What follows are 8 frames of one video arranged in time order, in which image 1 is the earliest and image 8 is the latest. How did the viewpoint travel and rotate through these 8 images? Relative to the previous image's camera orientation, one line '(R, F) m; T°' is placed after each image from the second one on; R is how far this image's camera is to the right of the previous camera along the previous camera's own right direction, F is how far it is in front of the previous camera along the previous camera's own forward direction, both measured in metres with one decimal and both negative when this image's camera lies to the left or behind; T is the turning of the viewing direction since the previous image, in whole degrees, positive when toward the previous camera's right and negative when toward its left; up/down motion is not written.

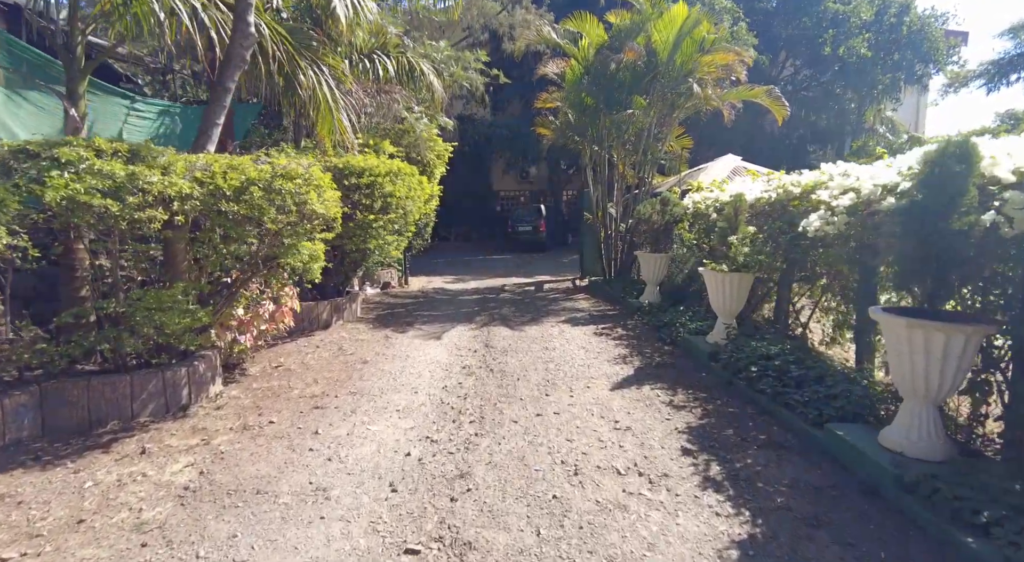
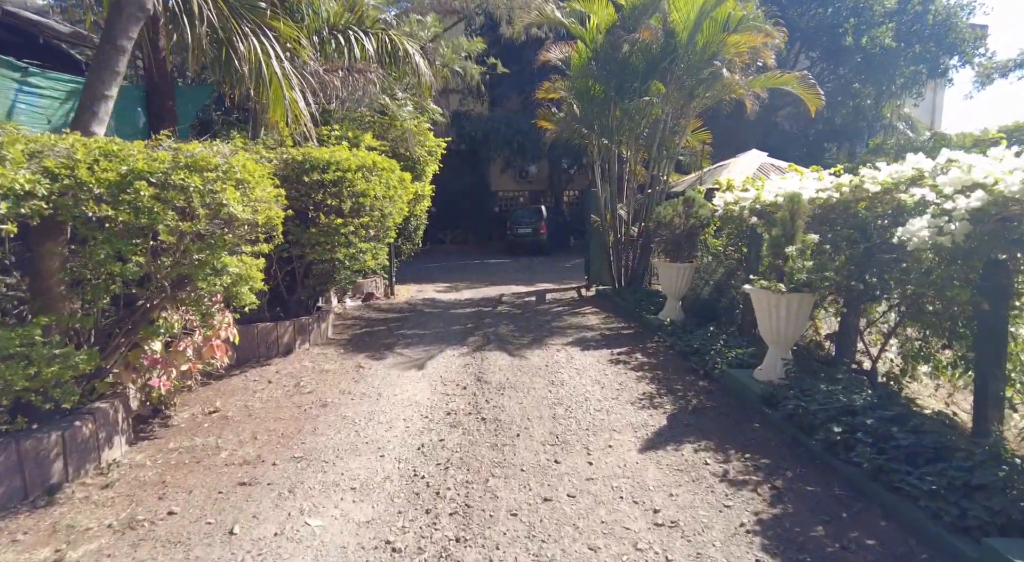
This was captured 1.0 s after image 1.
(0.0, +1.4) m; 0°
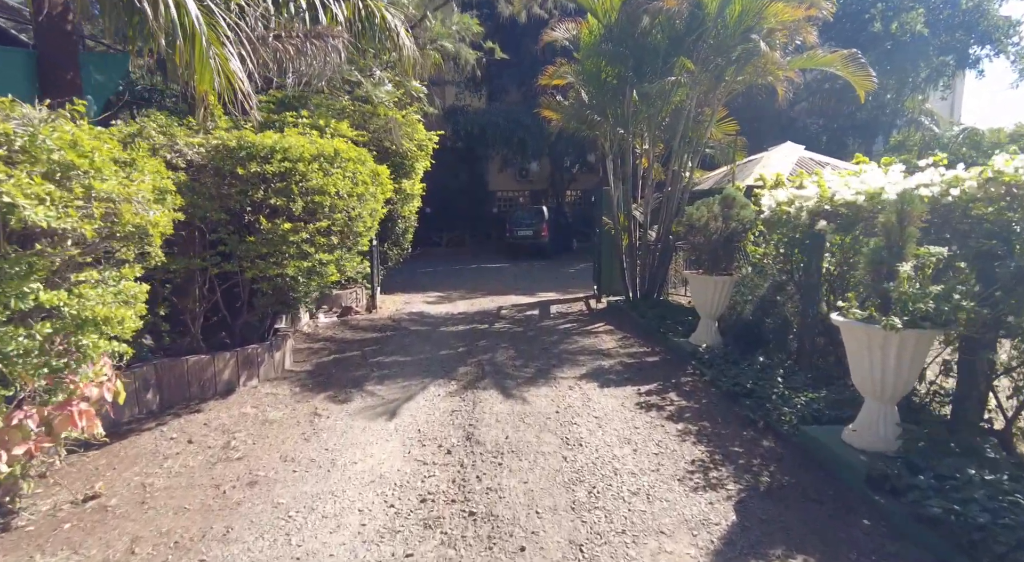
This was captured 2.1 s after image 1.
(0.0, +1.5) m; 0°
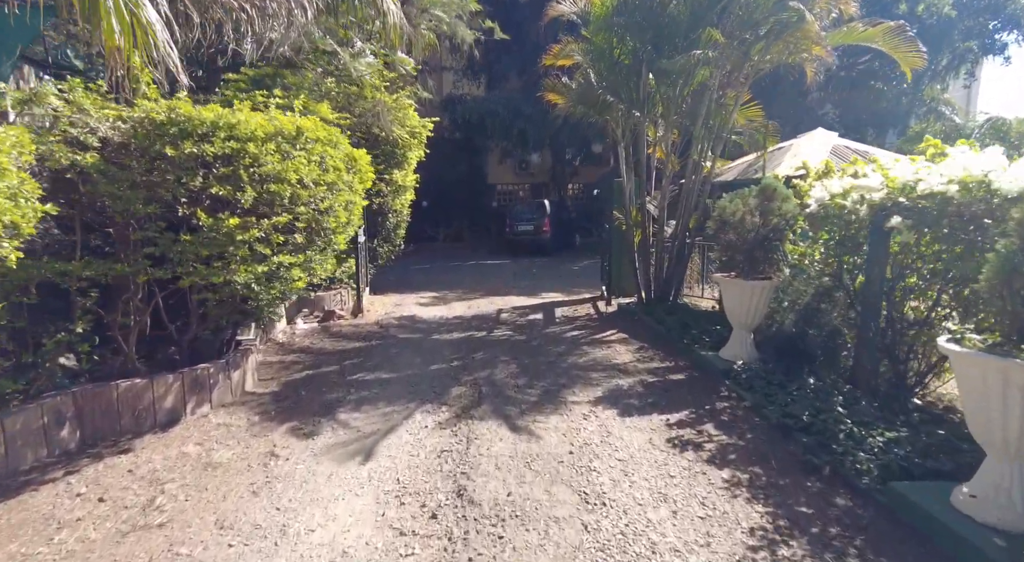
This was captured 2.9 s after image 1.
(0.0, +1.0) m; 0°
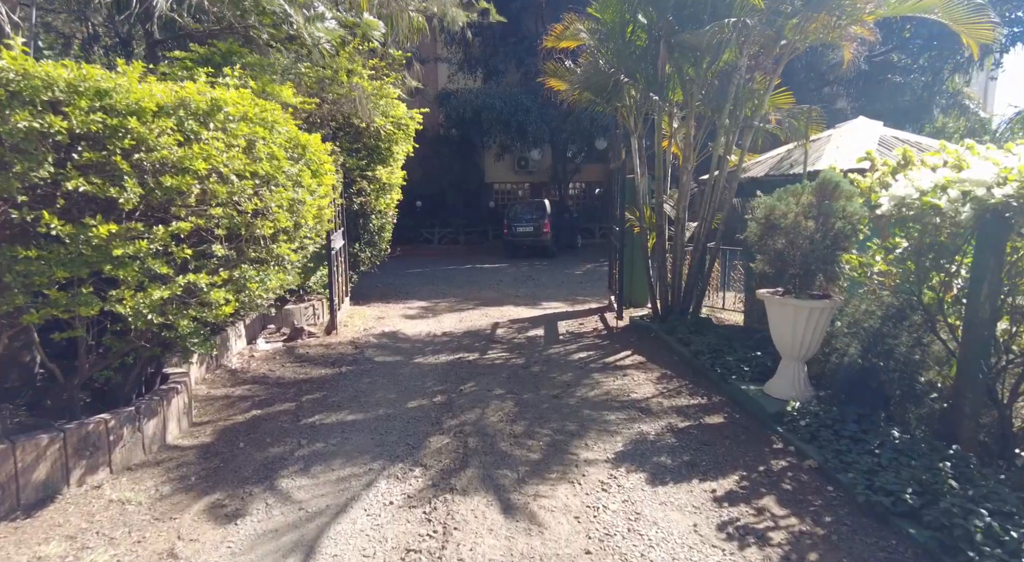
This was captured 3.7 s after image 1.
(0.0, +1.2) m; 0°
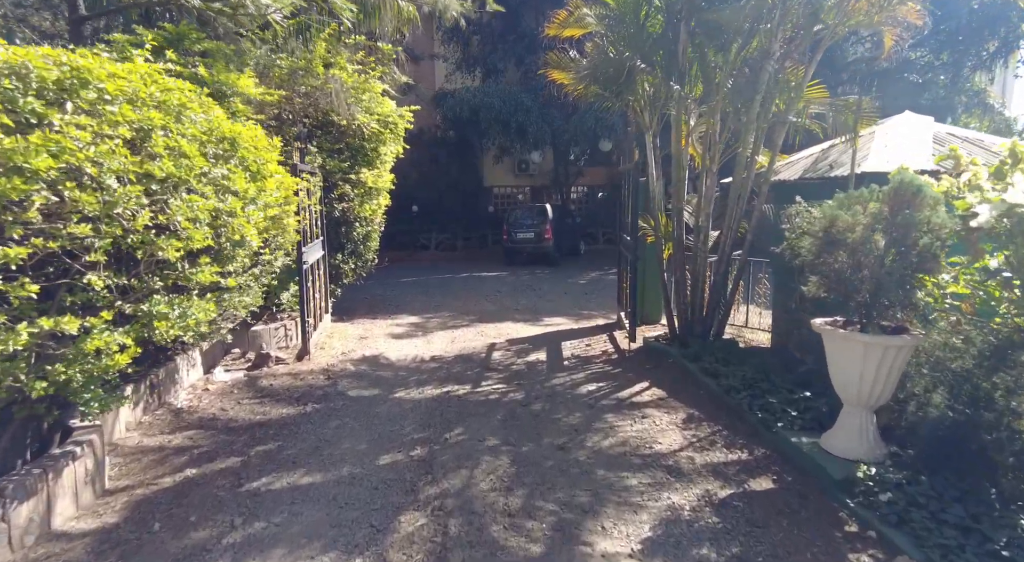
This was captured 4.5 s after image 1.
(0.0, +1.0) m; 0°
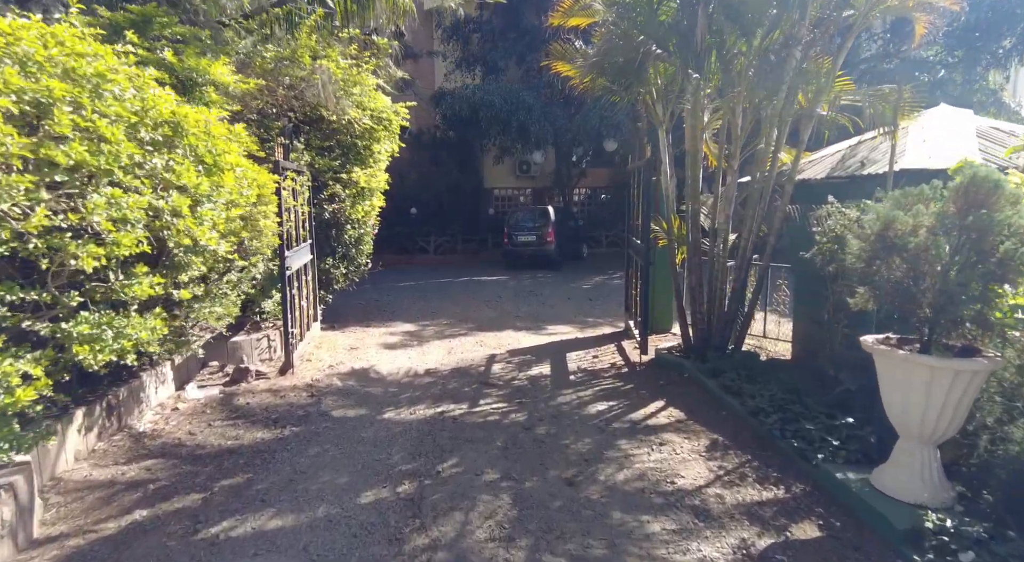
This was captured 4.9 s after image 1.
(0.0, +0.6) m; 0°
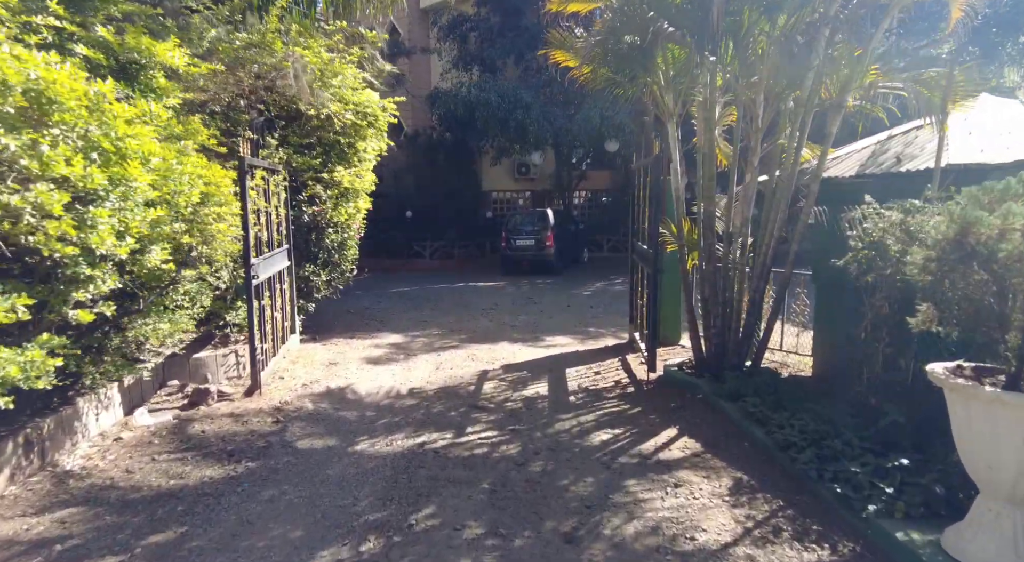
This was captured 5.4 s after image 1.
(+0.1, +0.7) m; 0°
